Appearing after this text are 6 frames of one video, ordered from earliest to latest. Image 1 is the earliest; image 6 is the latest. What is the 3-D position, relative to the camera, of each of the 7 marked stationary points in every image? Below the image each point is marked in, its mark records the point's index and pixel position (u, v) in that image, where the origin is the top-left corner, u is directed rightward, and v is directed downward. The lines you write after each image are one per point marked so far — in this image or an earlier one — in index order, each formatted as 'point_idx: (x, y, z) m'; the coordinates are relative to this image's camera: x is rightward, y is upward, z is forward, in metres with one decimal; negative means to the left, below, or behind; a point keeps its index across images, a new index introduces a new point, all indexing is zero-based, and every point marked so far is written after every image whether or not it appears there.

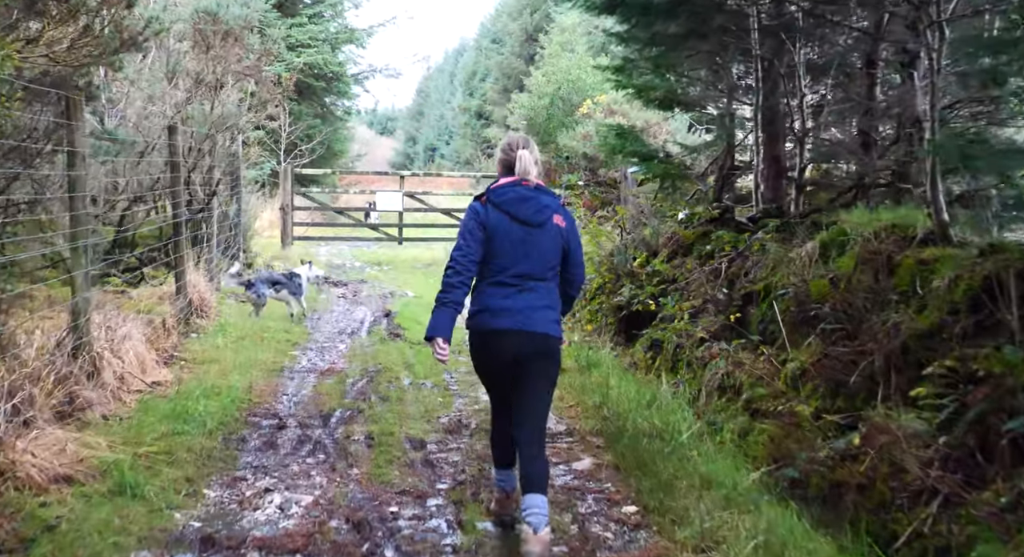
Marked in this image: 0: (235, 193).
0: (-3.6, +1.1, +14.2) m
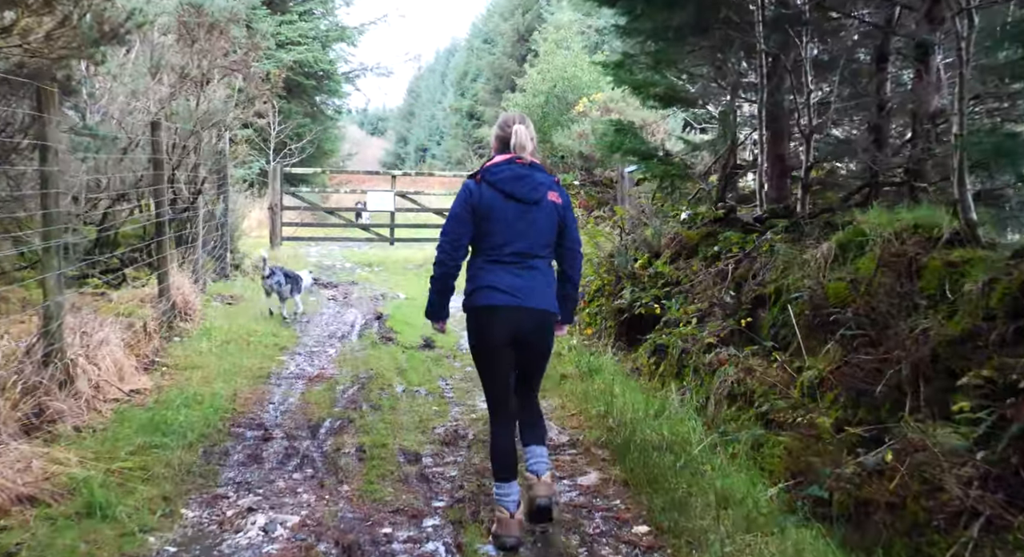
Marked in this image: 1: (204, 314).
0: (-3.7, +1.1, +13.8) m
1: (-2.9, -0.3, +10.4) m
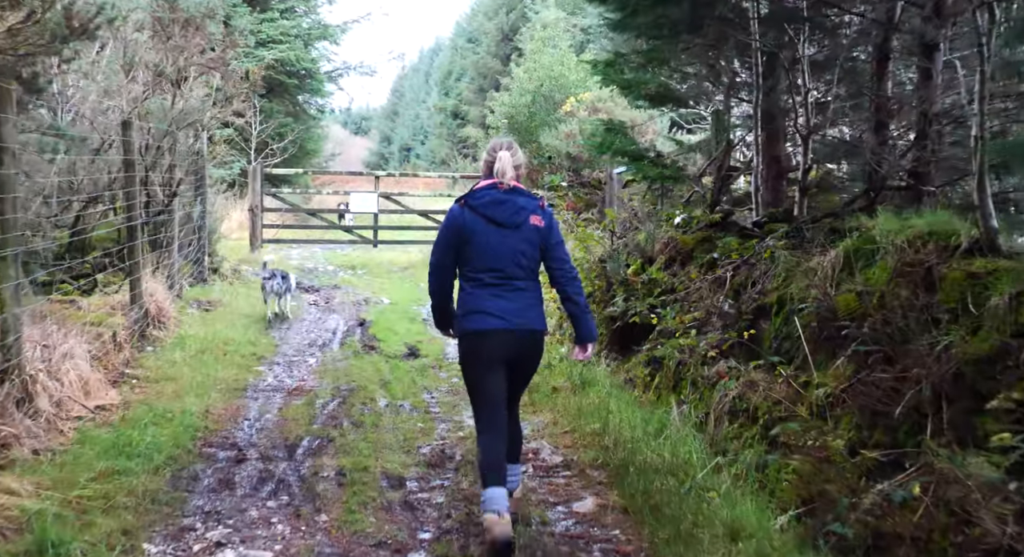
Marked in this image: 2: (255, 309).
0: (-3.8, +1.0, +13.4) m
1: (-3.0, -0.4, +10.0) m
2: (-2.8, -0.4, +11.9) m
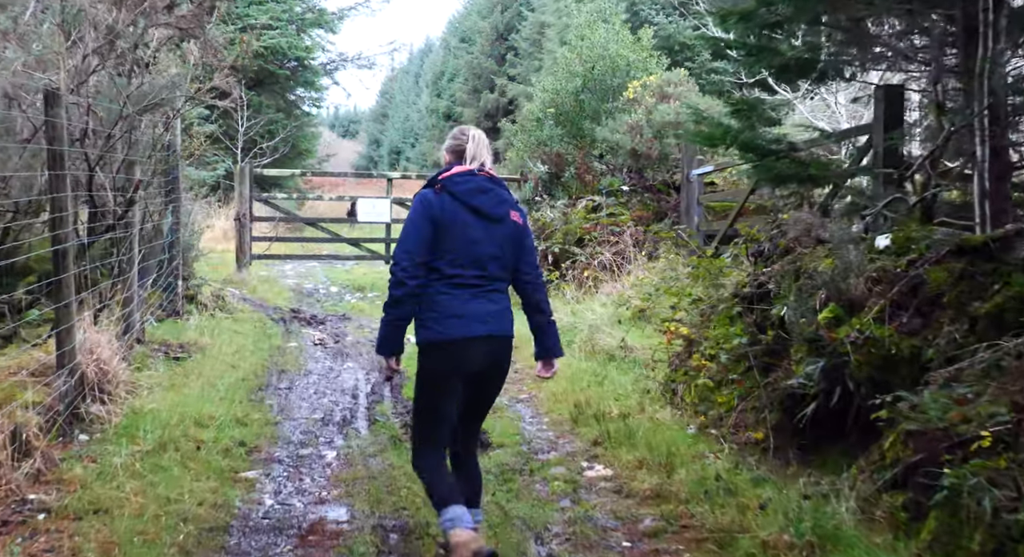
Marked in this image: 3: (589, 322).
0: (-3.2, +0.7, +10.3) m
1: (-2.4, -0.7, +7.0) m
2: (-2.2, -0.6, +8.9) m
3: (+0.7, -0.4, +9.7) m
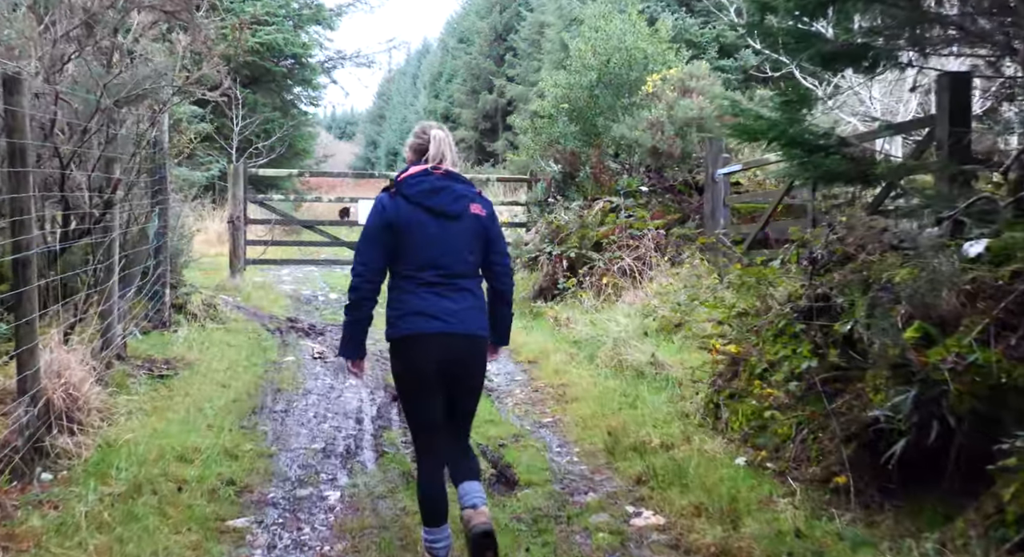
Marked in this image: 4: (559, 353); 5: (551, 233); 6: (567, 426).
0: (-3.1, +0.7, +9.5) m
1: (-2.3, -0.7, +6.2) m
2: (-2.0, -0.7, +8.1) m
3: (+0.8, -0.4, +8.9) m
4: (+0.4, -0.6, +9.0) m
5: (+0.4, +0.5, +12.0) m
6: (+0.3, -0.9, +6.8) m
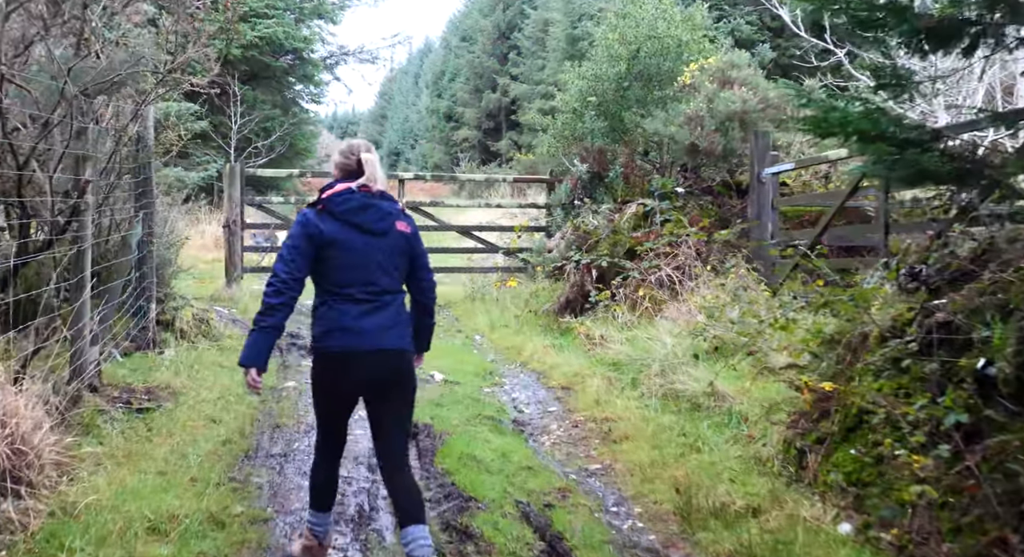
0: (-2.9, +0.5, +8.4) m
1: (-2.0, -0.9, +5.1) m
2: (-1.8, -0.8, +7.0) m
3: (+1.0, -0.5, +7.8) m
4: (+0.6, -0.7, +7.9) m
5: (+0.7, +0.4, +10.9) m
6: (+0.6, -1.0, +5.7) m
